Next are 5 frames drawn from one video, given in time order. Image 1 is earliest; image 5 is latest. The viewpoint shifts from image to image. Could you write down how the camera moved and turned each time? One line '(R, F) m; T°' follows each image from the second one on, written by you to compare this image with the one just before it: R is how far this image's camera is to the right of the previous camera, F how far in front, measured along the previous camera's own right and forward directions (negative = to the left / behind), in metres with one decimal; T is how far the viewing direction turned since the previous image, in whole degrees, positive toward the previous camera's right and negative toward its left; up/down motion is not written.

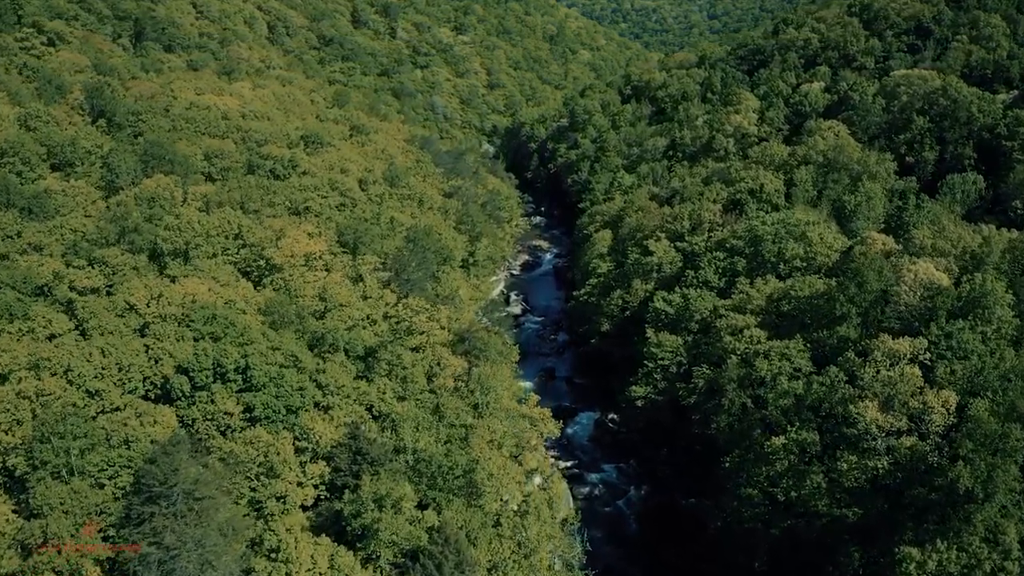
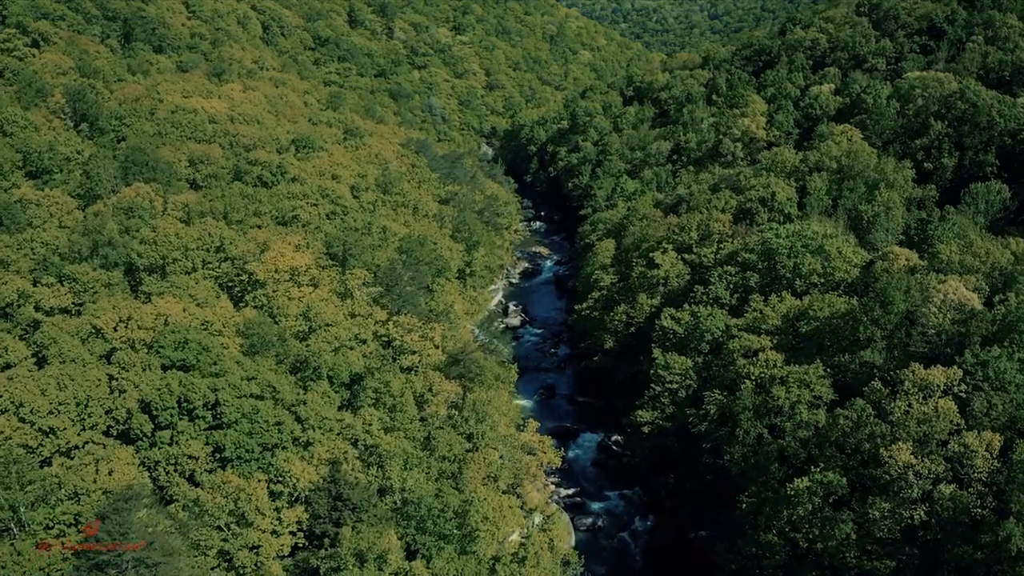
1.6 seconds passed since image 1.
(+0.2, +3.7) m; 0°
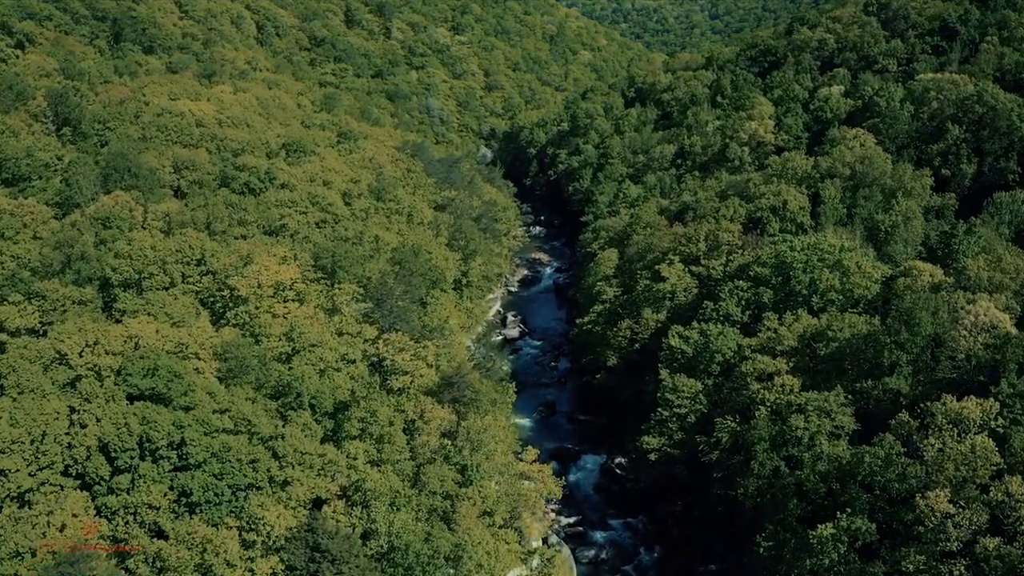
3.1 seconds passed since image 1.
(+0.1, +3.4) m; 0°
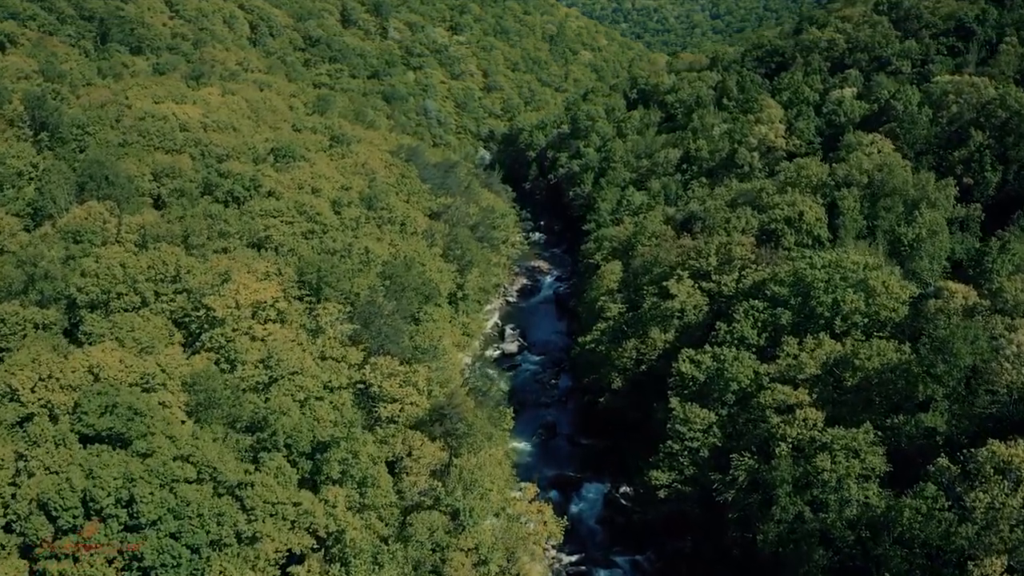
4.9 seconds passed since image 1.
(+0.1, +4.0) m; 0°
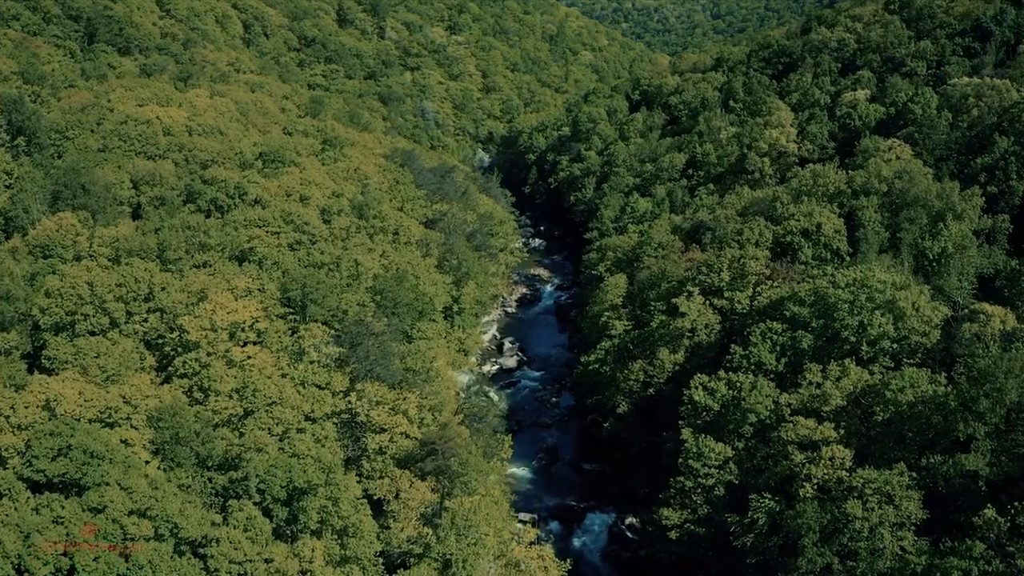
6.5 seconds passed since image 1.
(+0.1, +3.8) m; 0°
